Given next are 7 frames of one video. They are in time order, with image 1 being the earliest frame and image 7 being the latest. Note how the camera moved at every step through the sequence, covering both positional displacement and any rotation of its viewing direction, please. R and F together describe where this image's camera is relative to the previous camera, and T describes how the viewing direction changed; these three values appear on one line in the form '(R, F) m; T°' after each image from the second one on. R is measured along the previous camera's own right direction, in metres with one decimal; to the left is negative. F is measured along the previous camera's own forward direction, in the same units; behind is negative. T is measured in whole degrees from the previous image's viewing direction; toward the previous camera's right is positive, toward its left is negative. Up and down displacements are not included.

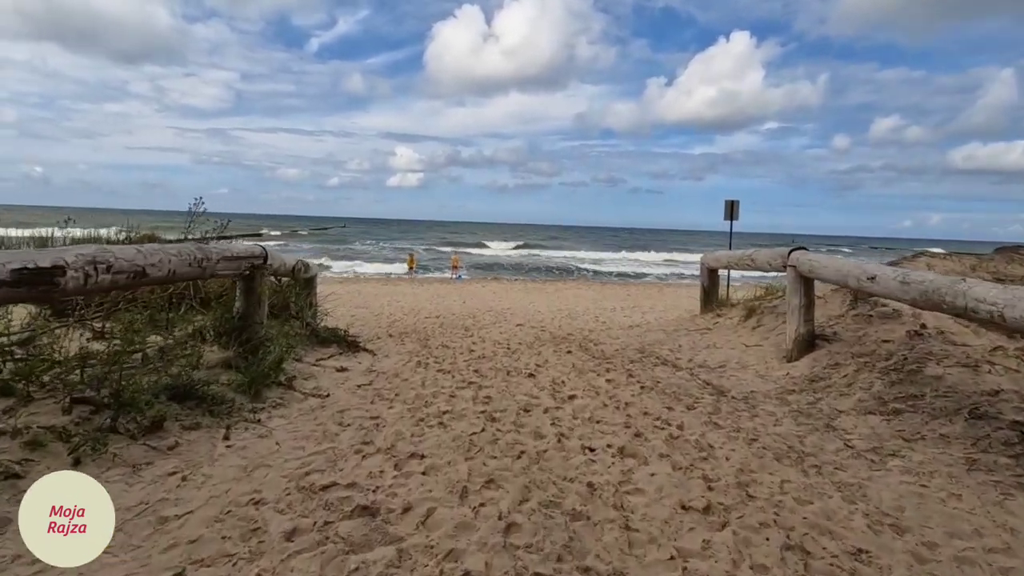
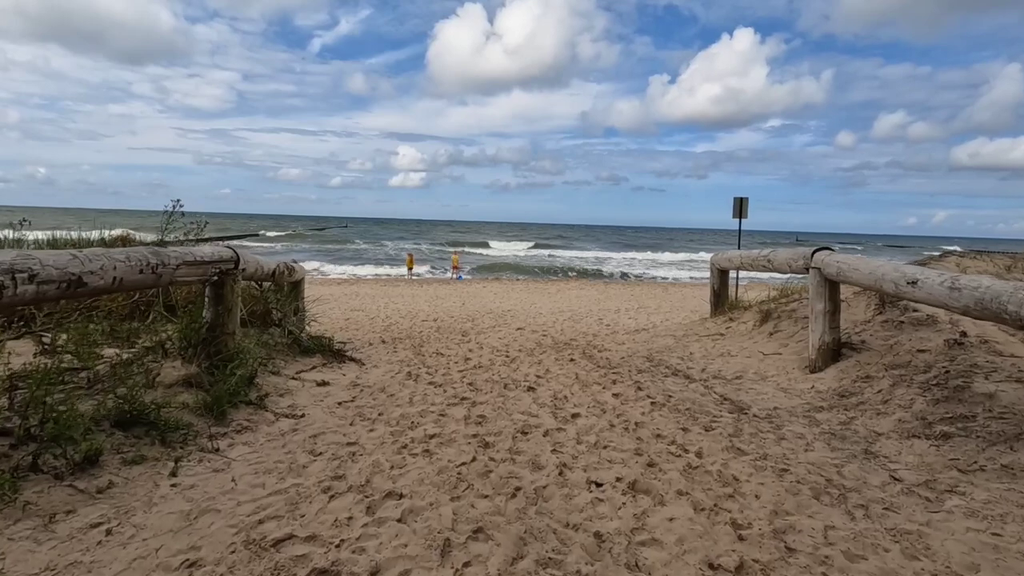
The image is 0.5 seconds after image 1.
(+0.1, +0.5) m; 0°
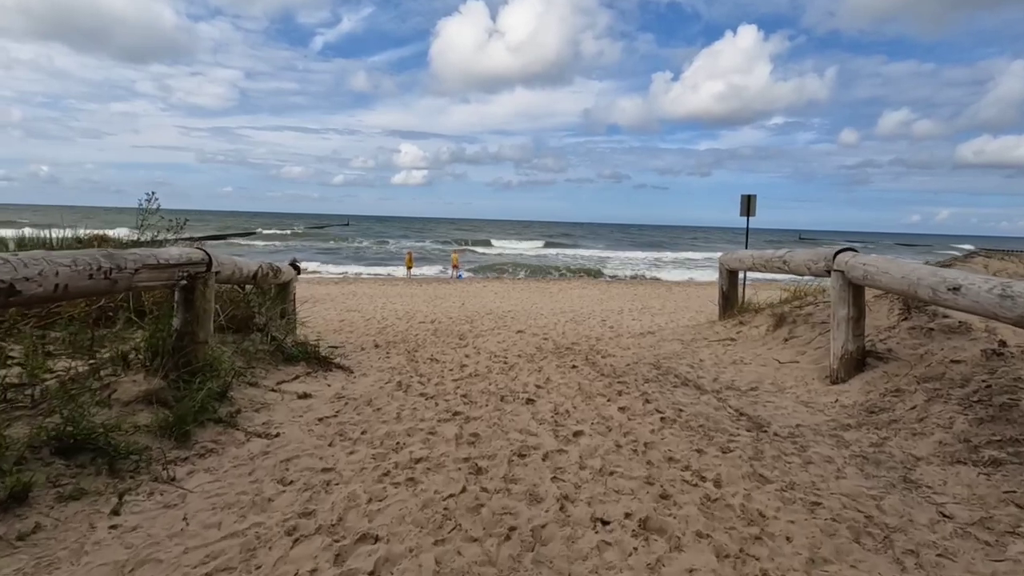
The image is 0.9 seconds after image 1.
(0.0, +0.4) m; 0°
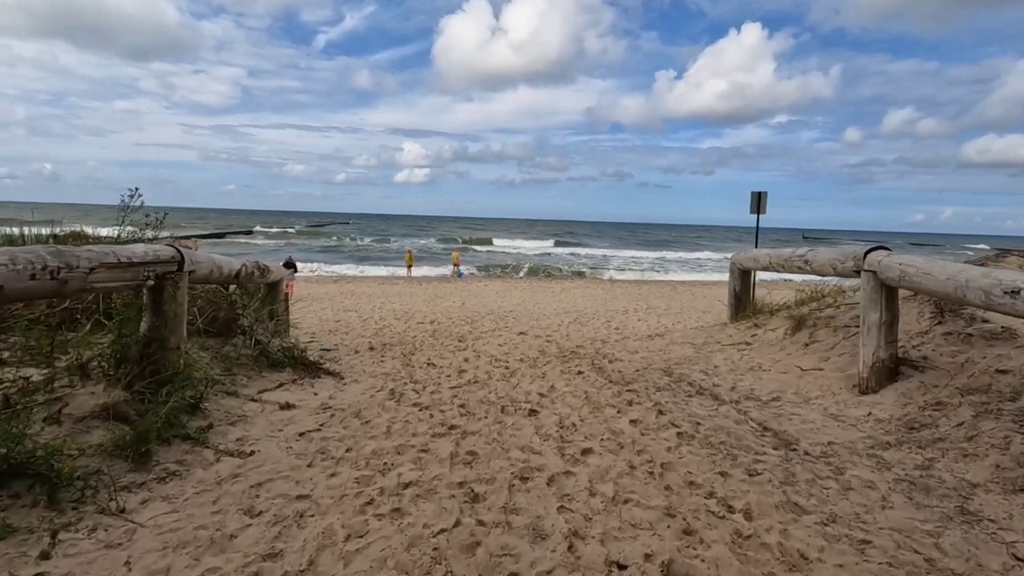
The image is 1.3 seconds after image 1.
(0.0, +0.4) m; 0°
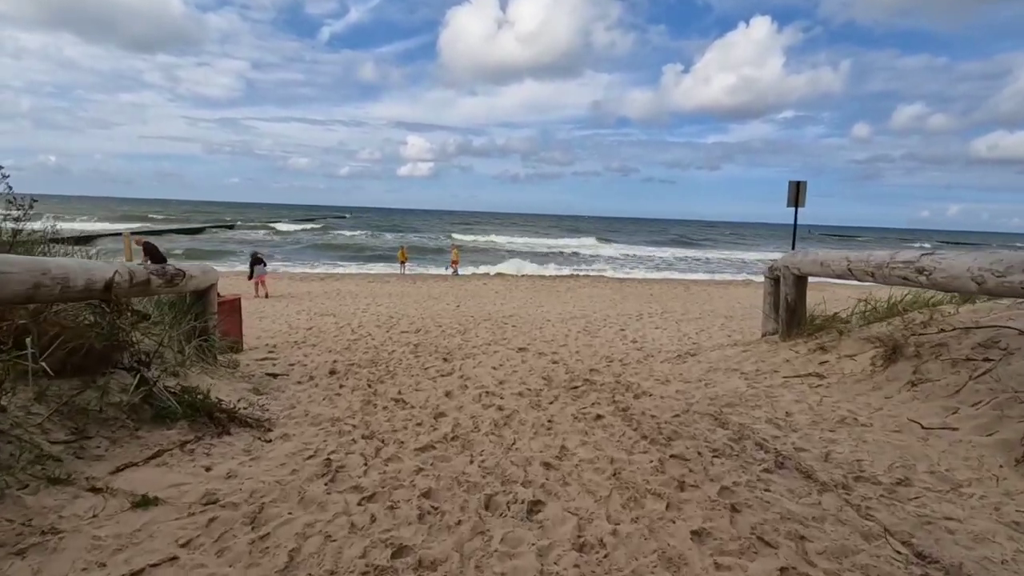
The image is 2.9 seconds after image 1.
(+0.1, +1.5) m; 0°
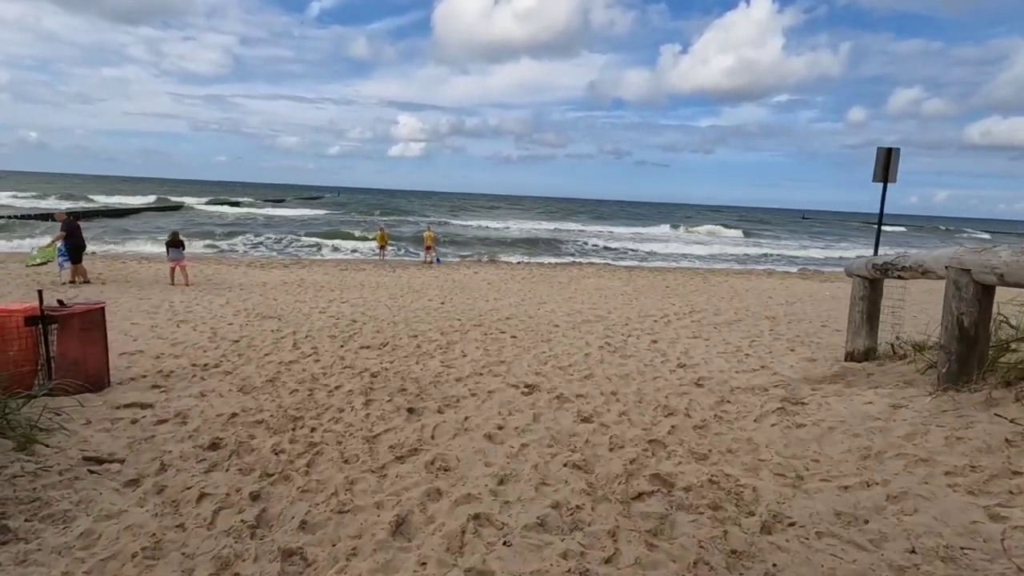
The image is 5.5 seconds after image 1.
(-0.1, +2.5) m; +1°
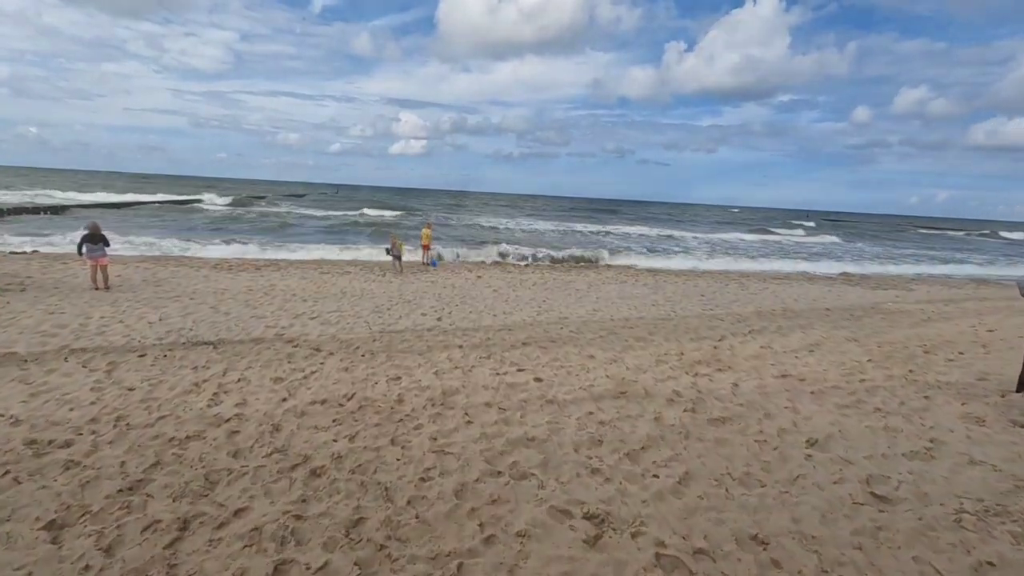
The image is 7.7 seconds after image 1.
(-0.2, +2.3) m; 0°
